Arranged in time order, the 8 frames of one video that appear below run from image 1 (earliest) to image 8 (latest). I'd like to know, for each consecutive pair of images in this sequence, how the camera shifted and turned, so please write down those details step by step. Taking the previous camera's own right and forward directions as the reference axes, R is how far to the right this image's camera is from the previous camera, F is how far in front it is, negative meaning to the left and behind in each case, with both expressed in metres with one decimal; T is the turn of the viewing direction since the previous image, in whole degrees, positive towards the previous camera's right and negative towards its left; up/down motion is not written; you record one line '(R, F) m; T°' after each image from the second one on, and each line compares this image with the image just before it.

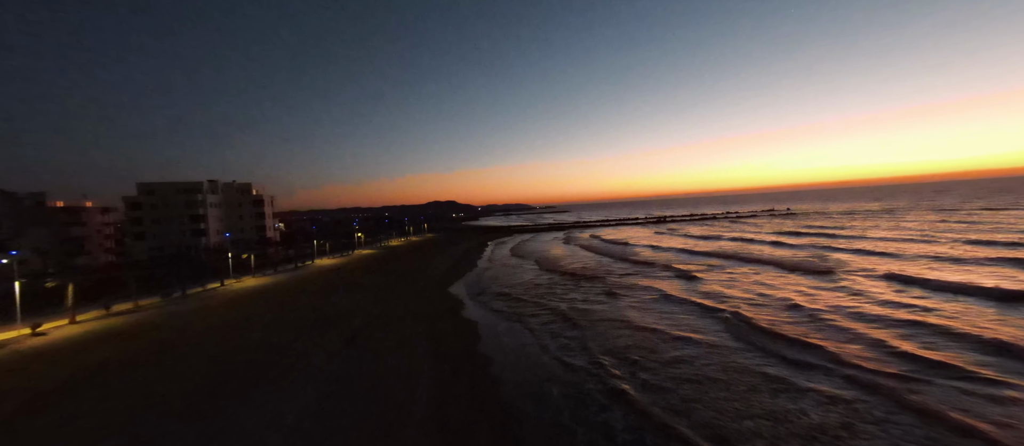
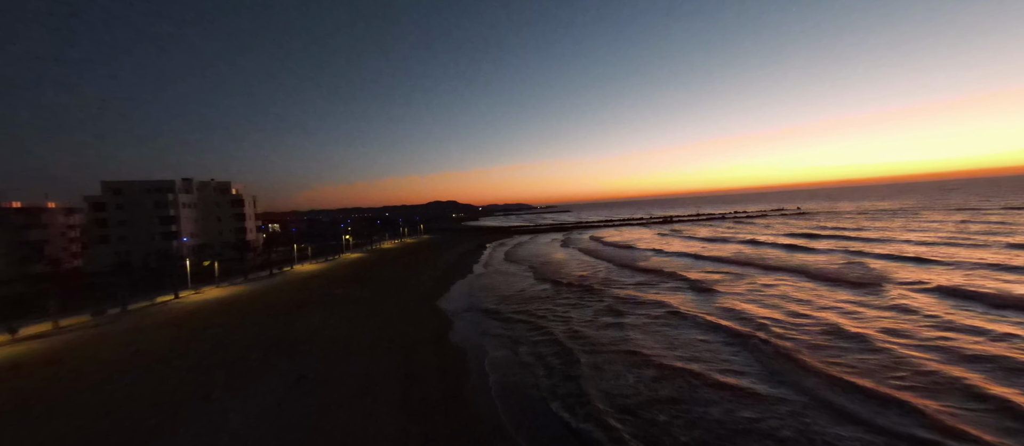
(+0.1, +2.6) m; 0°
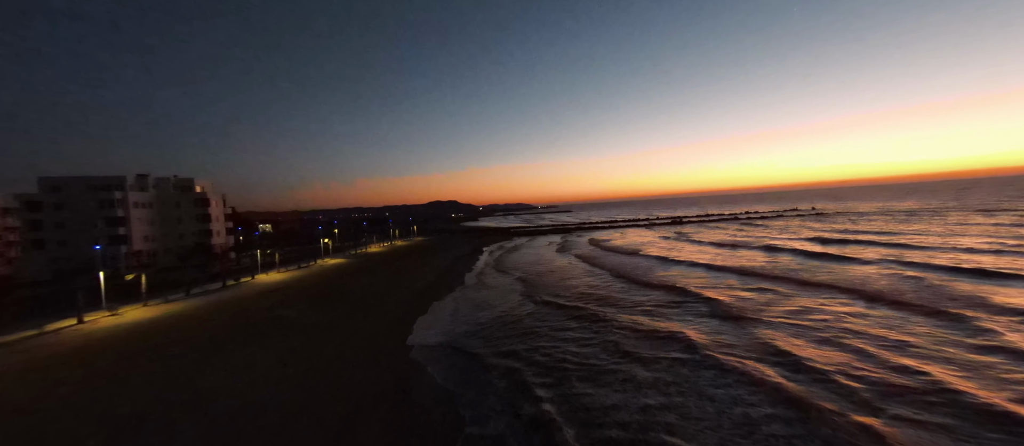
(+0.2, +3.7) m; 0°
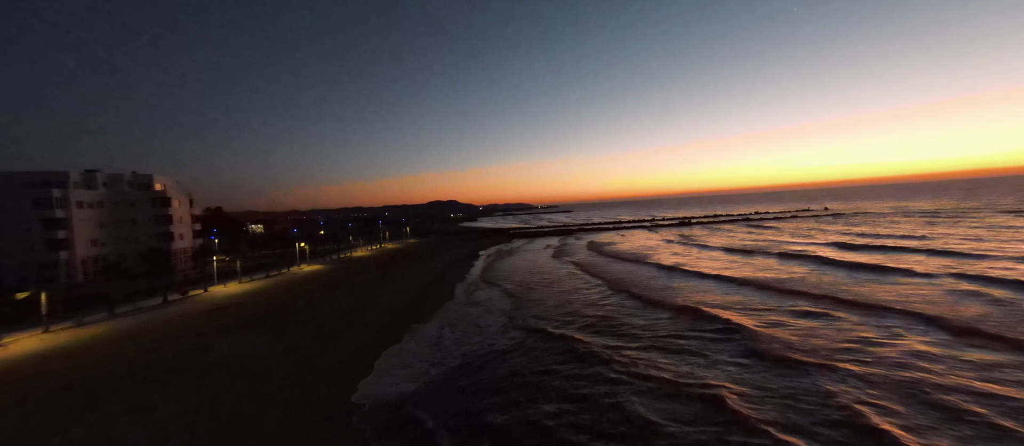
(+0.2, +3.3) m; 0°
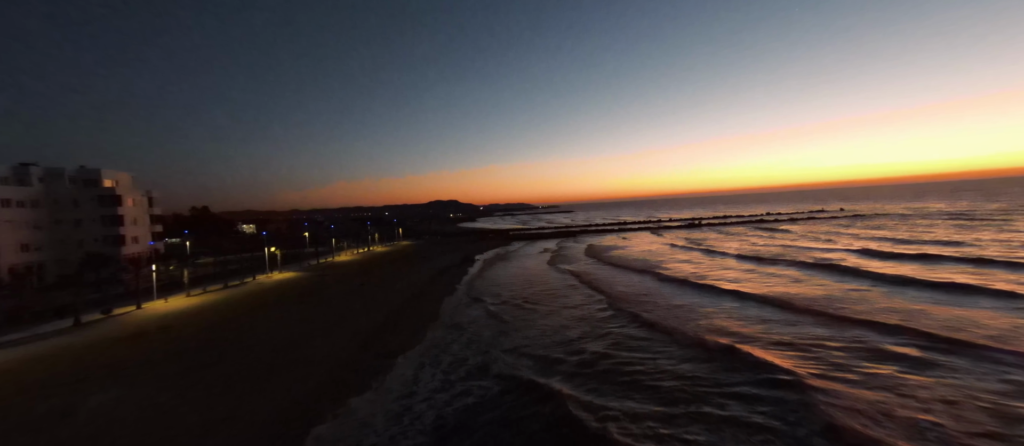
(+0.2, +3.4) m; 0°
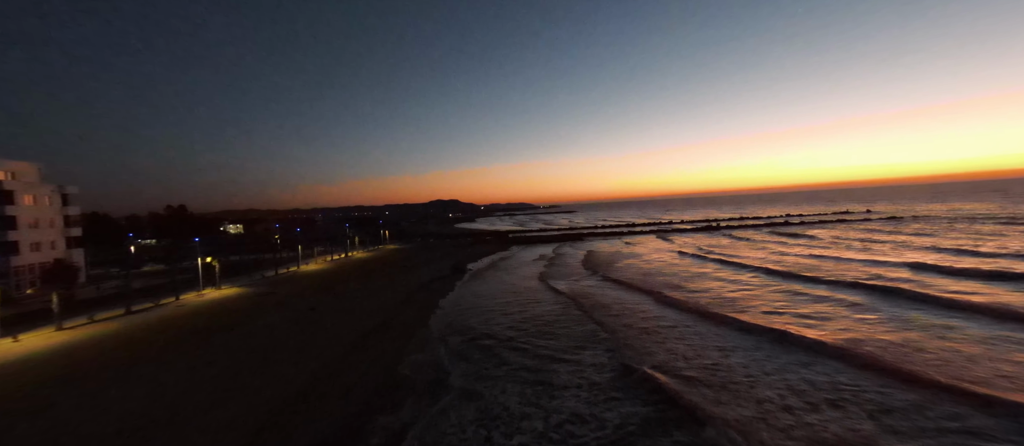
(+0.2, +5.2) m; 0°
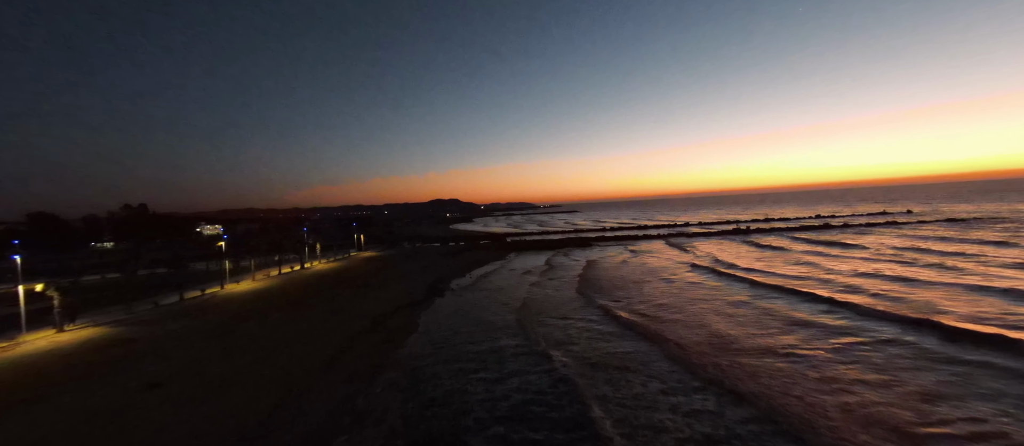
(+0.2, +7.2) m; 0°
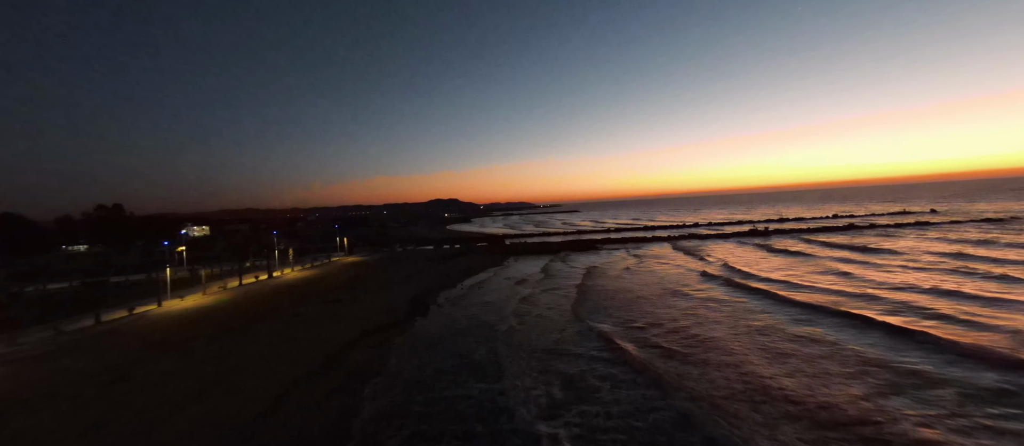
(0.0, +3.7) m; 0°
